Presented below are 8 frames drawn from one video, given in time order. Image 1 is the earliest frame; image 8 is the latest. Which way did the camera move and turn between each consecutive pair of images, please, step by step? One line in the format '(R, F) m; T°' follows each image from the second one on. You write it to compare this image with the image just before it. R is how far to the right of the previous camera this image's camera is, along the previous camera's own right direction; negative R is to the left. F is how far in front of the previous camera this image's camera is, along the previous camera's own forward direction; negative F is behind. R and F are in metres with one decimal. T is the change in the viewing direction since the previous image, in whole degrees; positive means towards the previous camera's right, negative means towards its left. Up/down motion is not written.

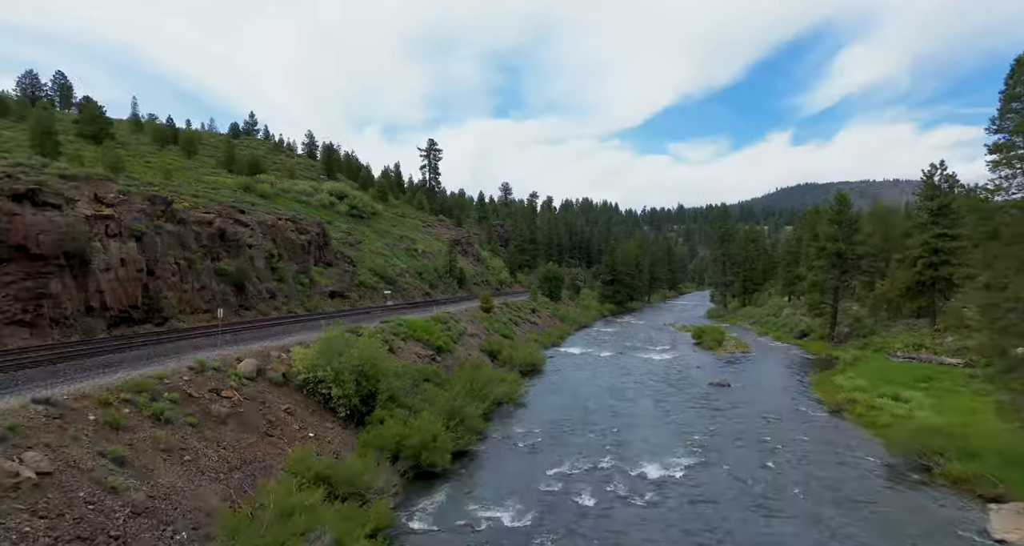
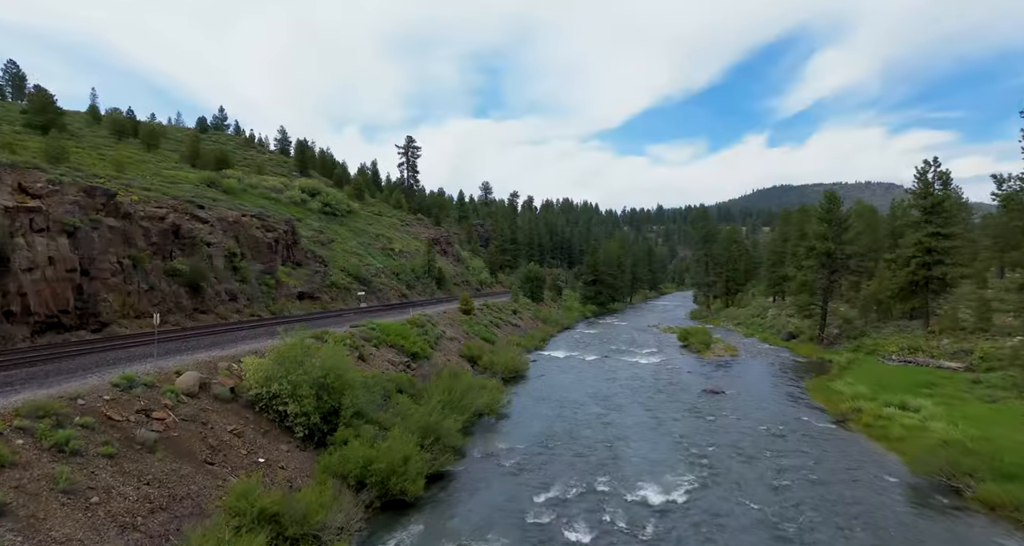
(-0.1, +1.9) m; +2°
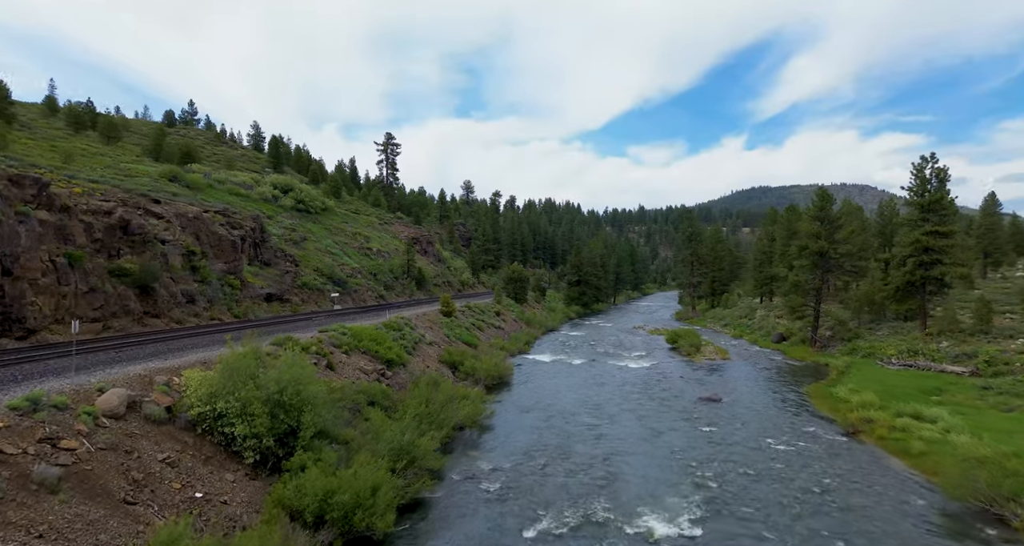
(-0.1, +2.0) m; +2°
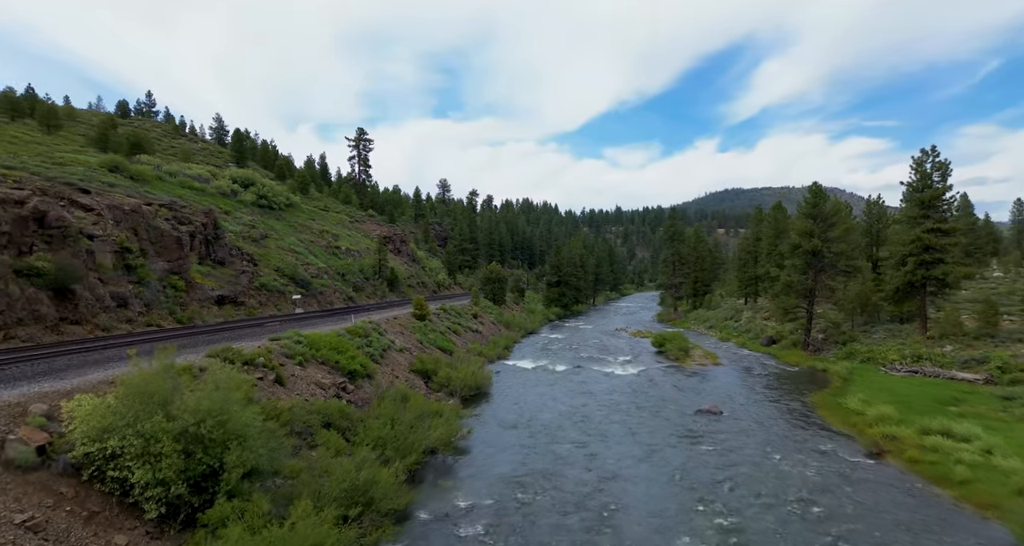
(-0.1, +2.7) m; +2°
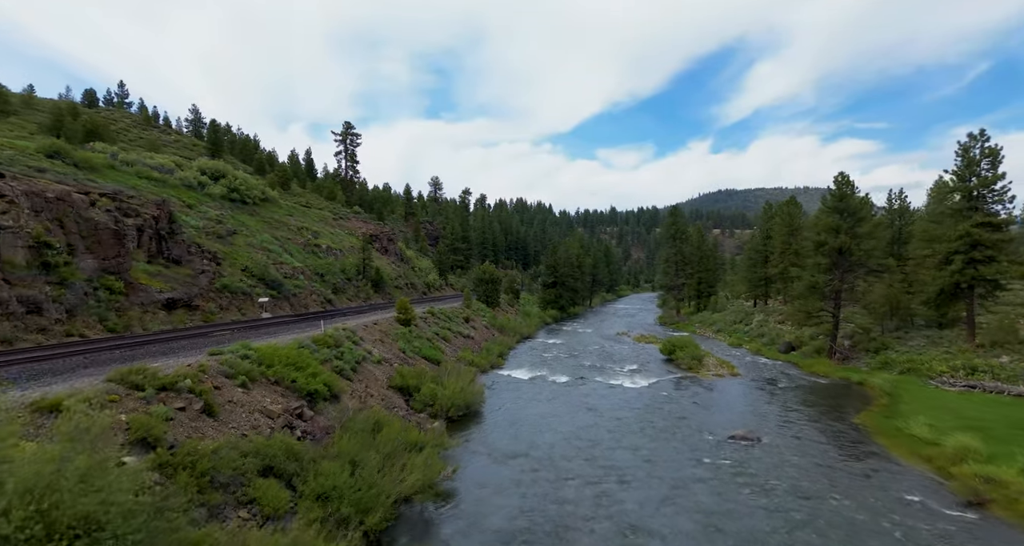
(-0.1, +3.9) m; +1°
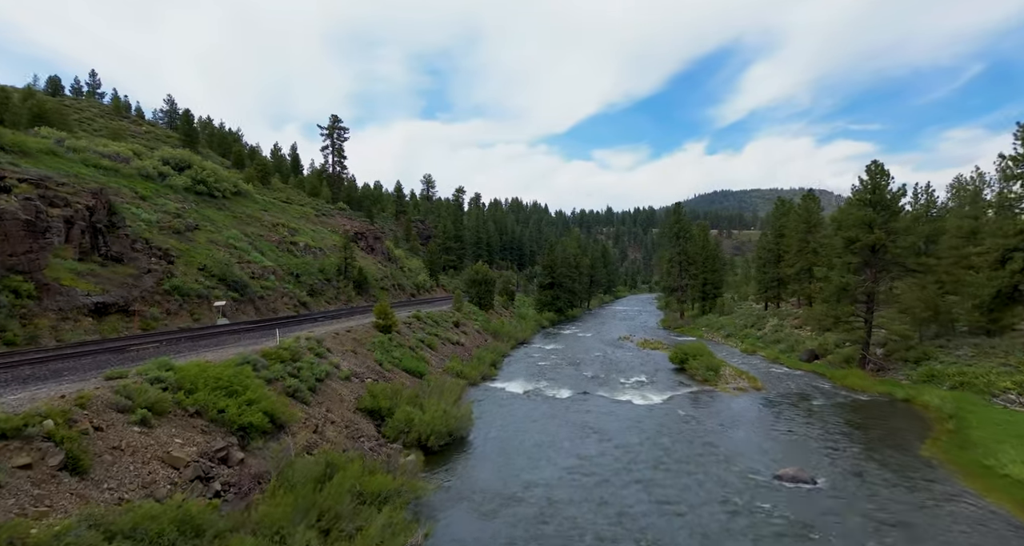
(+0.1, +3.9) m; 0°
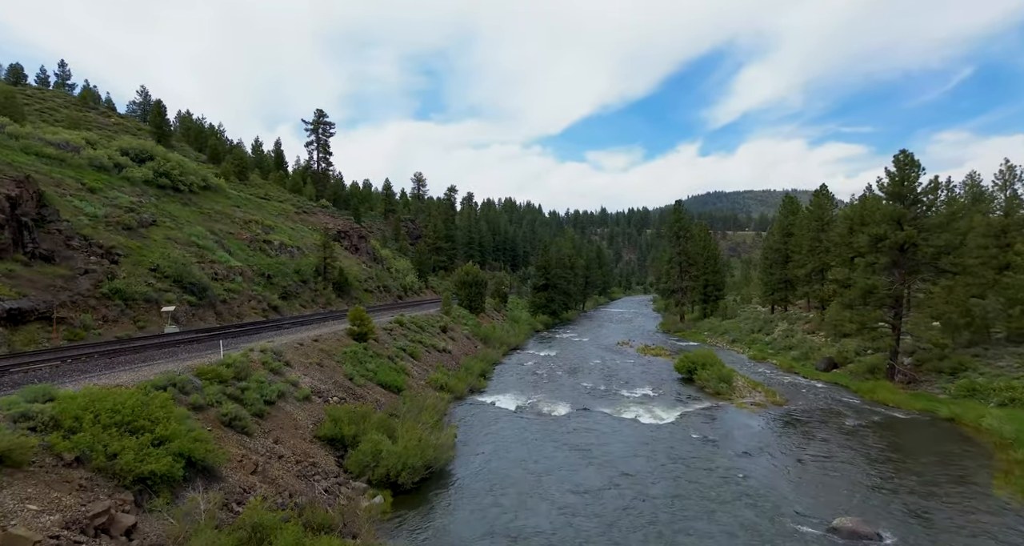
(+0.2, +3.2) m; +1°
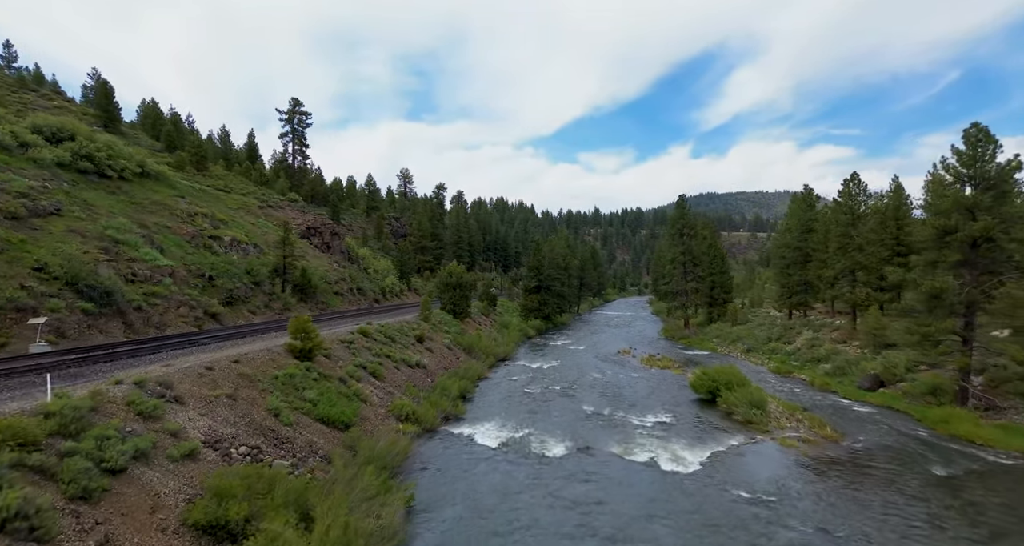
(+0.4, +5.5) m; +1°
